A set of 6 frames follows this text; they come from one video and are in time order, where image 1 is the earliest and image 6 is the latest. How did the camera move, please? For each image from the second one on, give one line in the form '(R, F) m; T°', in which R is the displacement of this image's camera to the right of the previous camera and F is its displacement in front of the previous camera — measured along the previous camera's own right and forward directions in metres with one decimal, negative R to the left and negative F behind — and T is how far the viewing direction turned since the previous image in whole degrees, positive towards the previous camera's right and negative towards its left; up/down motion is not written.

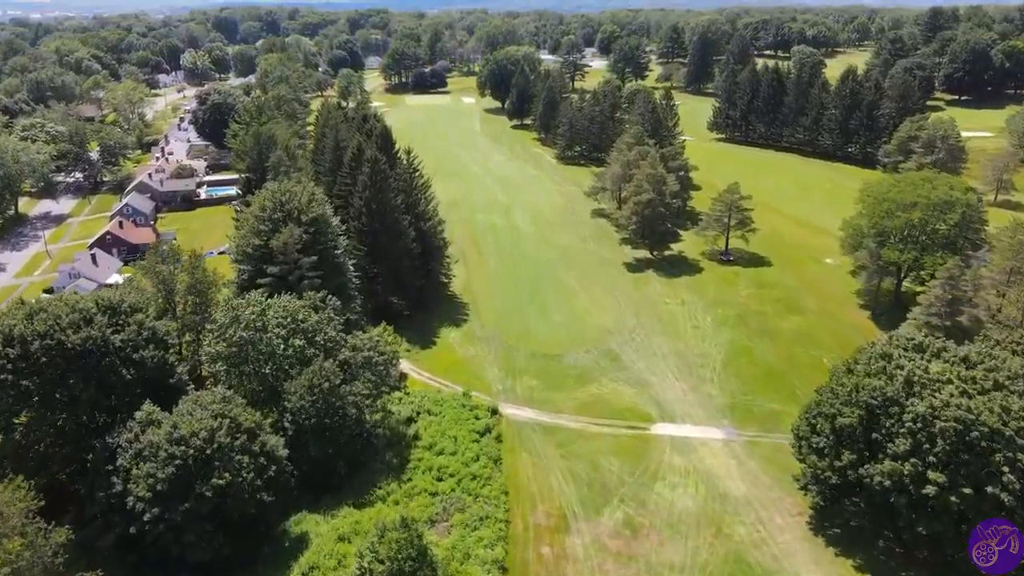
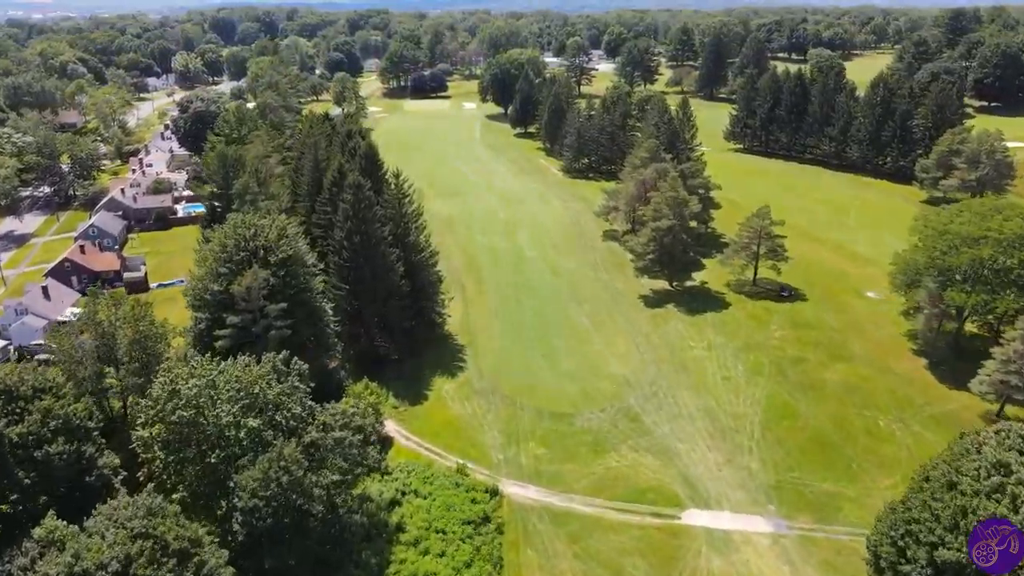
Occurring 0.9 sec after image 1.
(0.0, +6.1) m; 0°
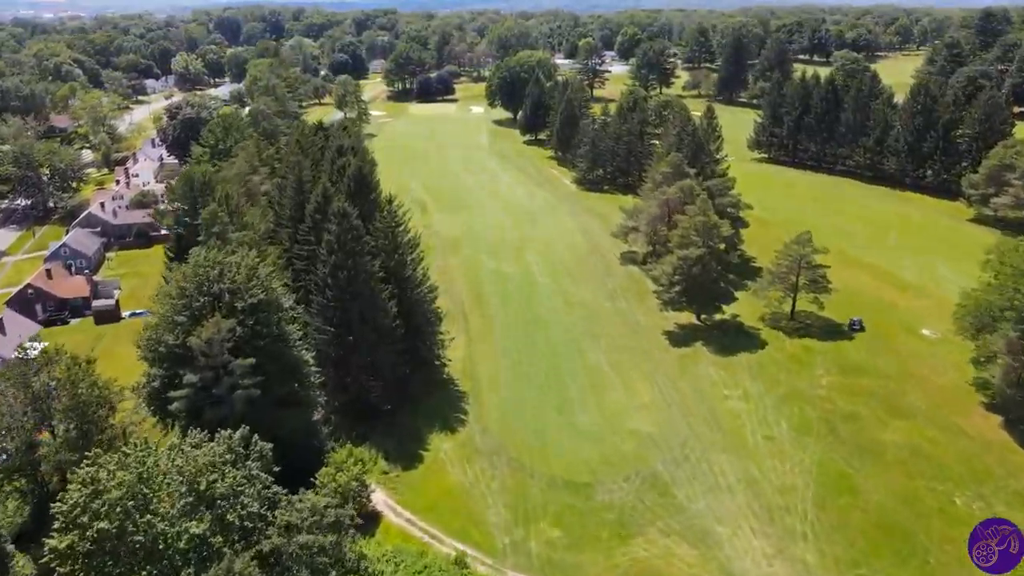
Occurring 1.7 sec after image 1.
(0.0, +5.4) m; -1°
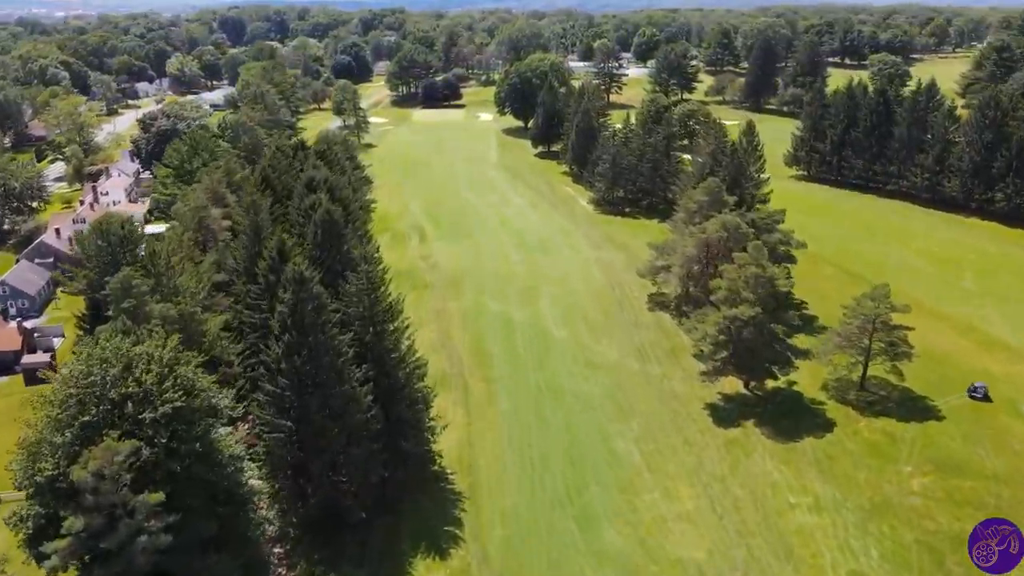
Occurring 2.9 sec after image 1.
(+0.1, +8.1) m; -1°
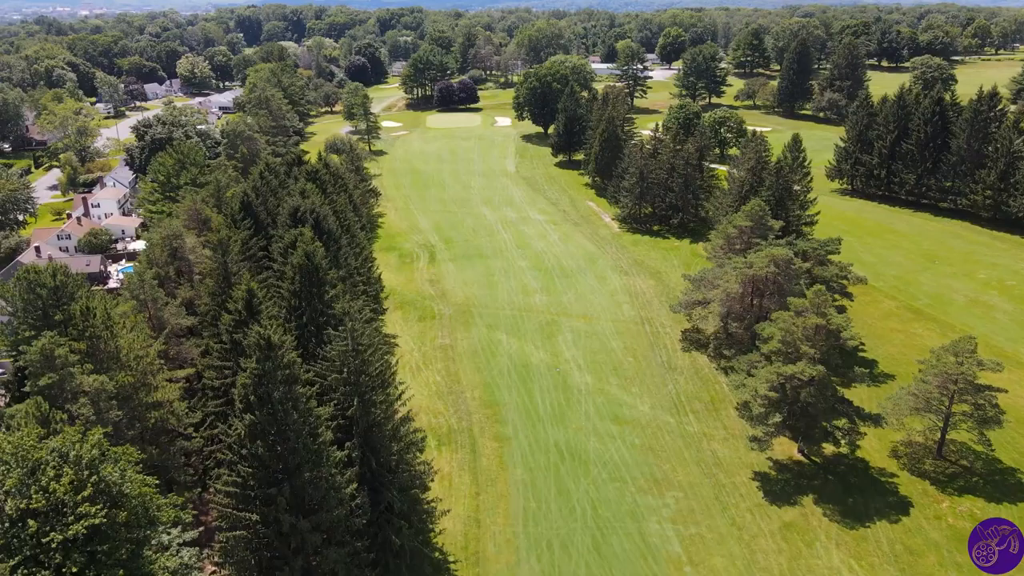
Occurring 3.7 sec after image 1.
(0.0, +5.2) m; -1°
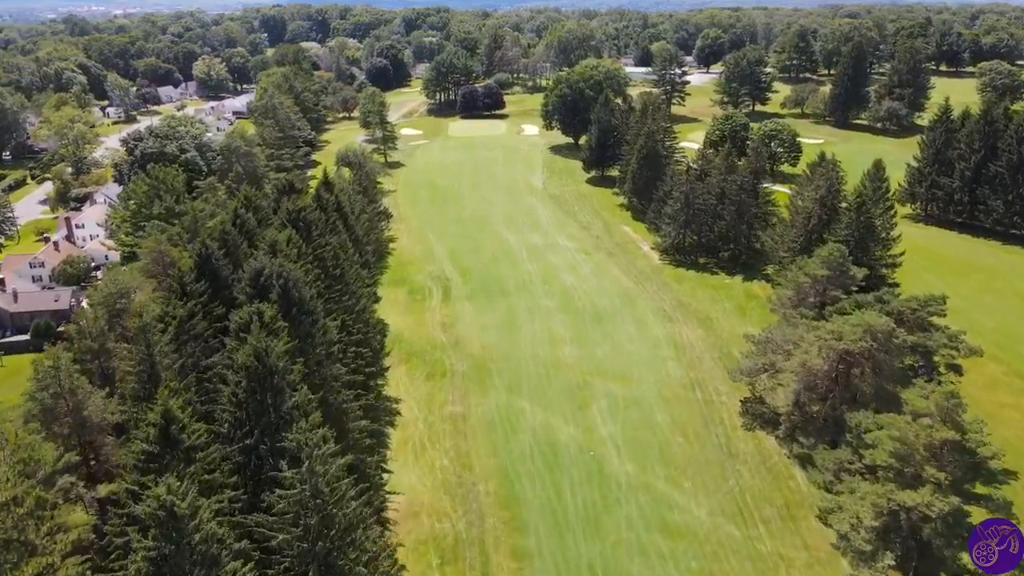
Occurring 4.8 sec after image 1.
(0.0, +7.2) m; -2°
